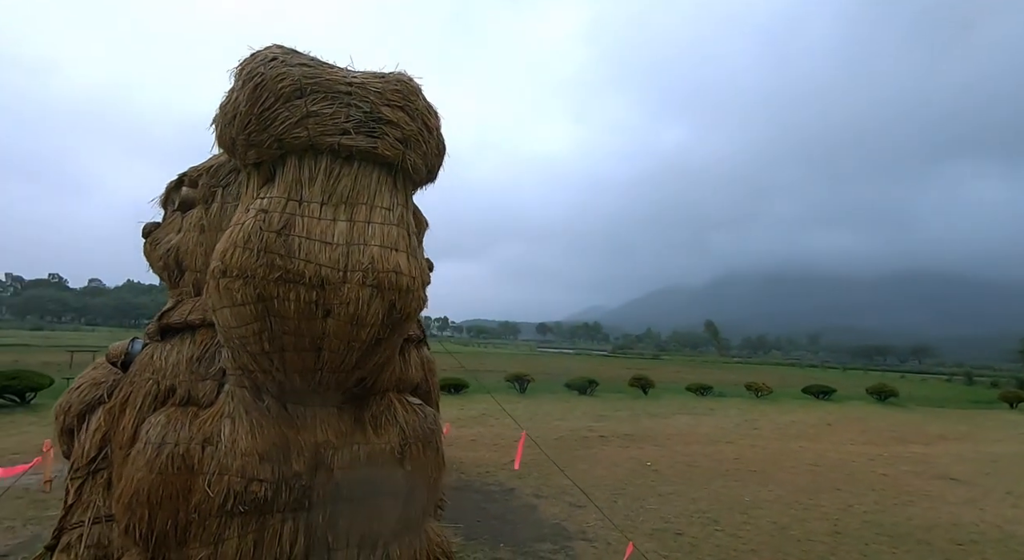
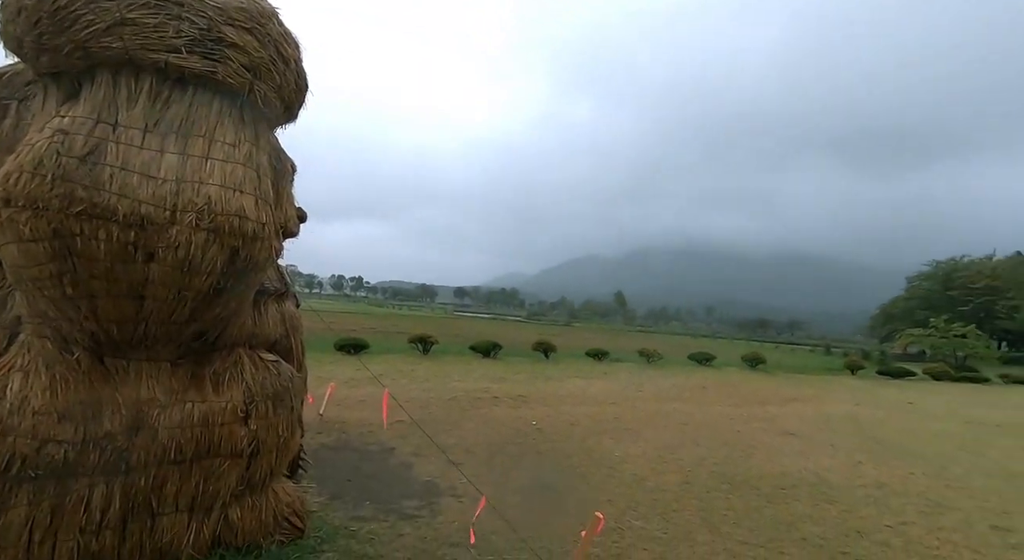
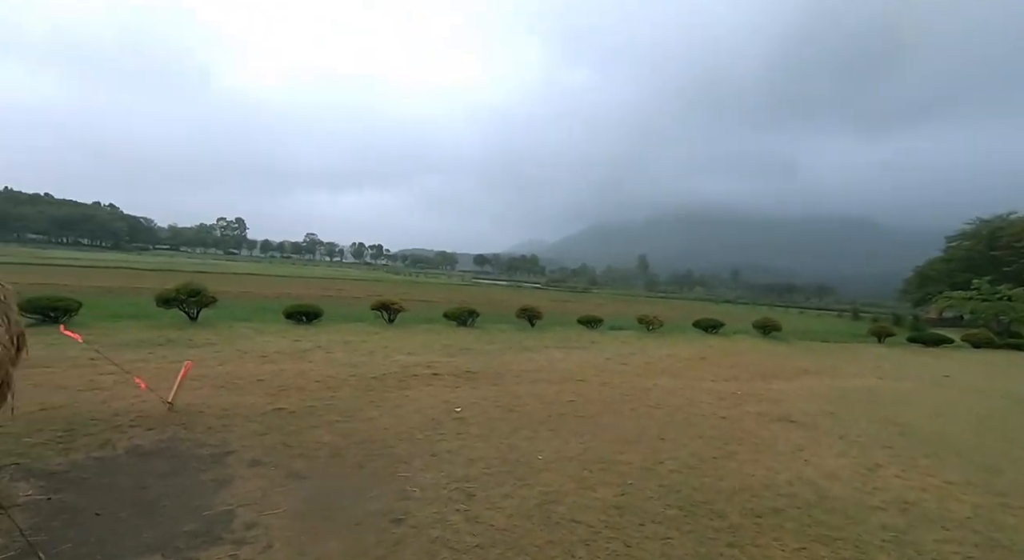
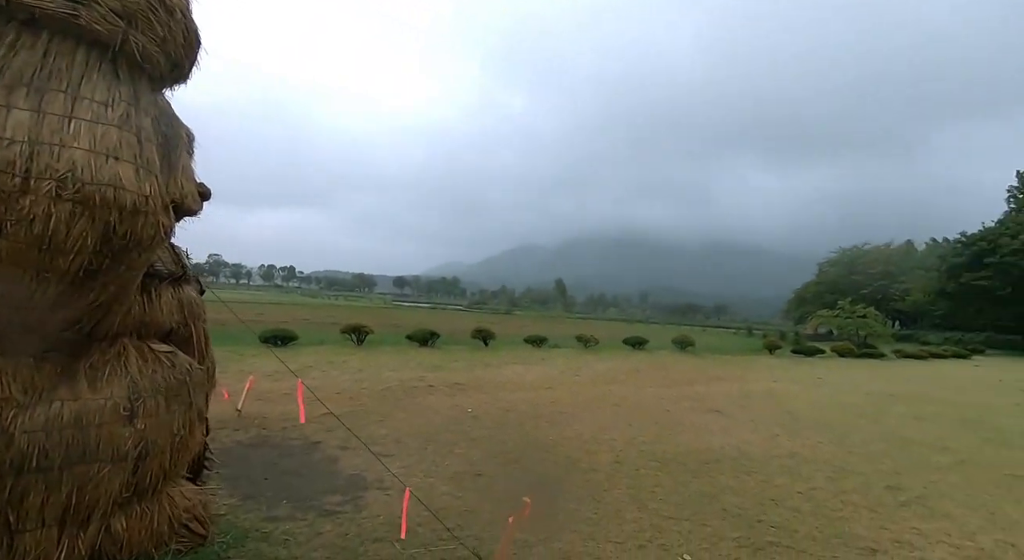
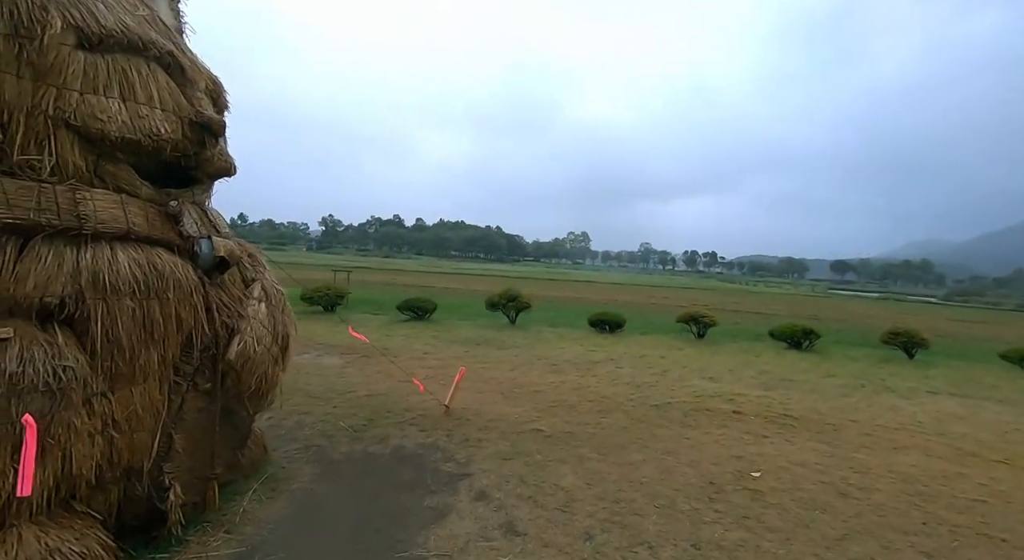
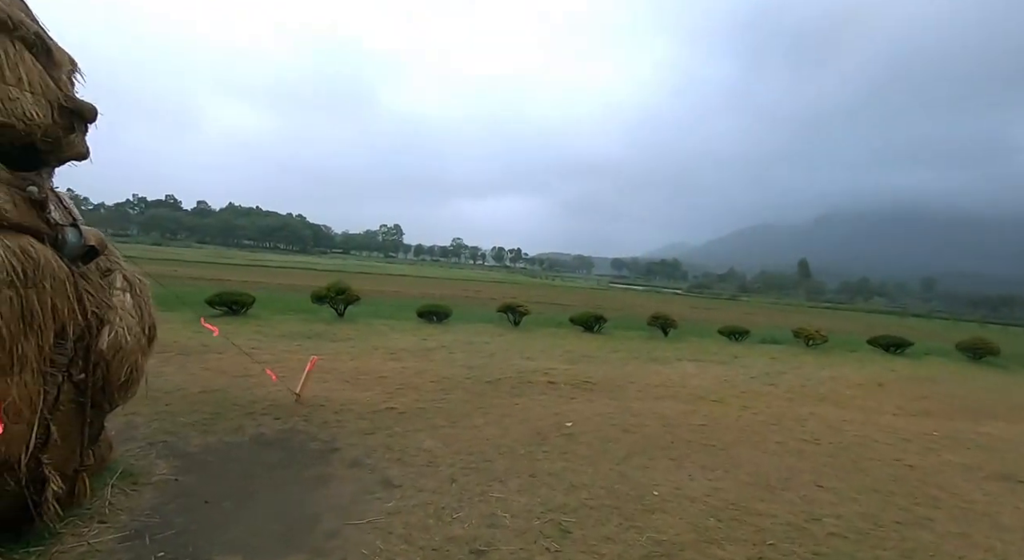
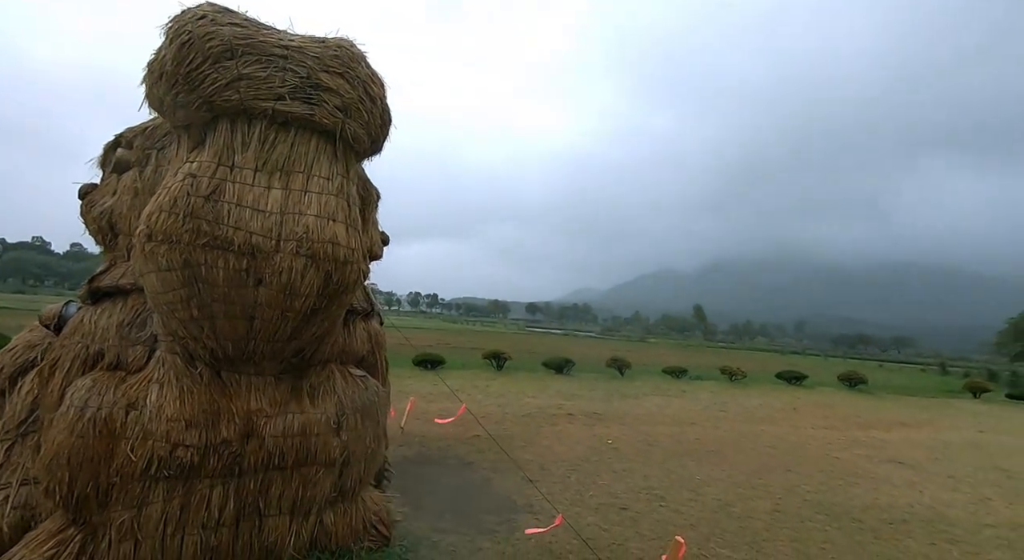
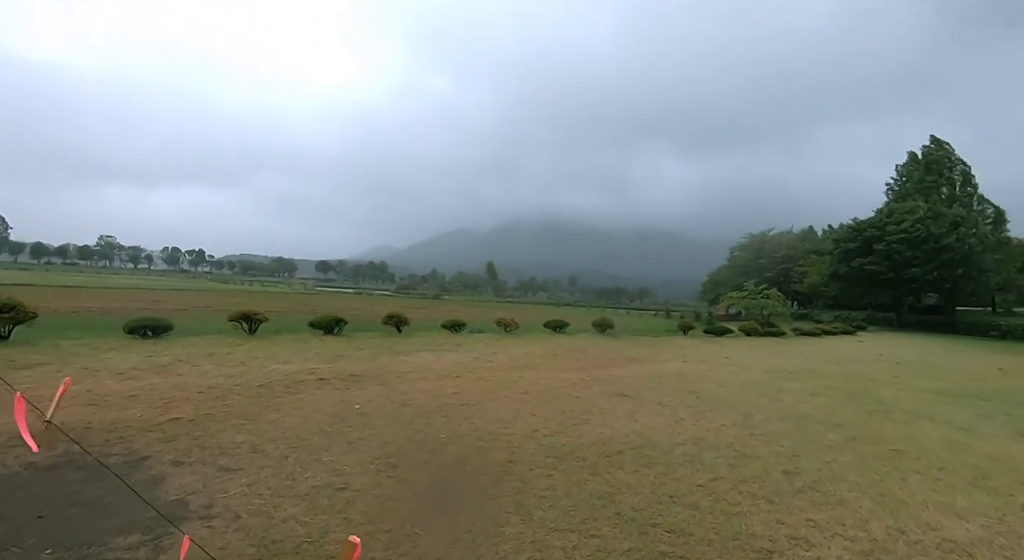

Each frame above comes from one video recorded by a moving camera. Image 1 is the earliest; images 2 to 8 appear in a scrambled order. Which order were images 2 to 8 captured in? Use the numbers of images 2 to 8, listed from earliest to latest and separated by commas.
7, 2, 4, 8, 3, 6, 5
